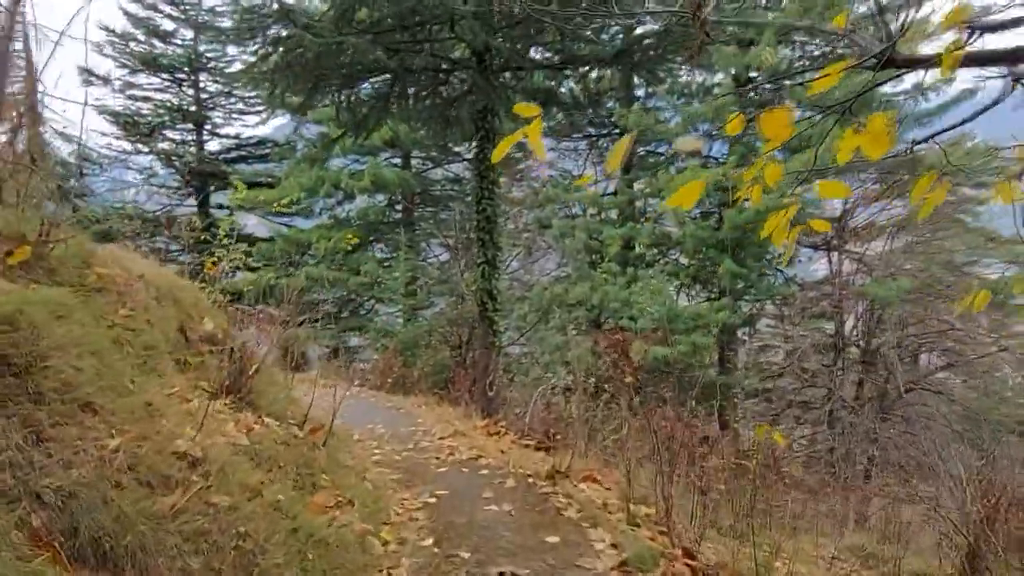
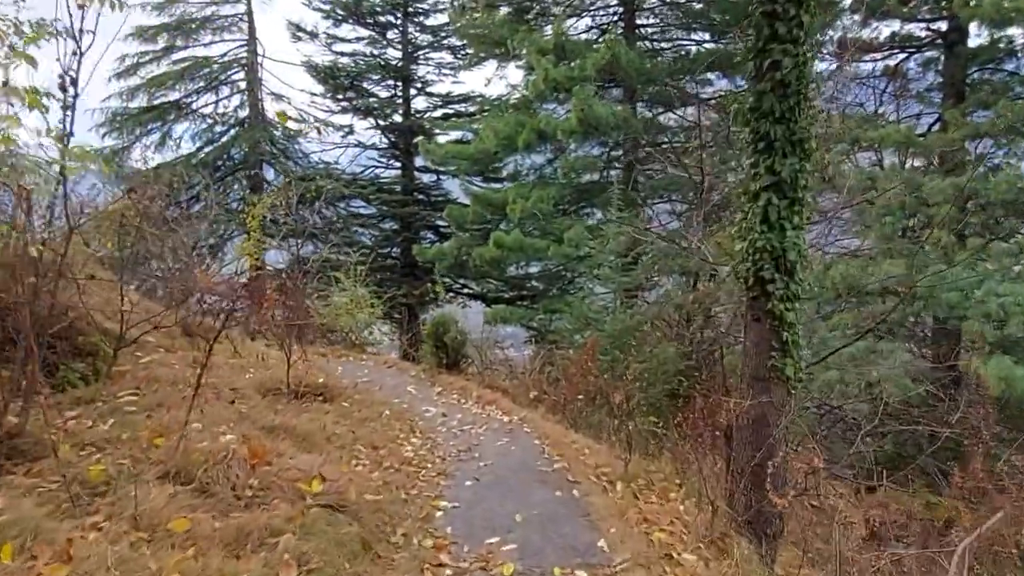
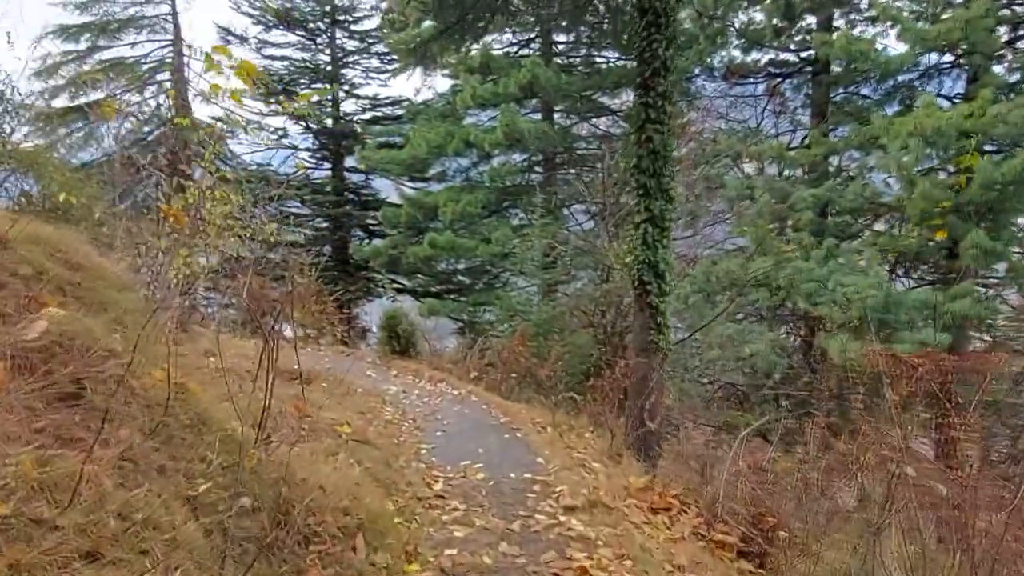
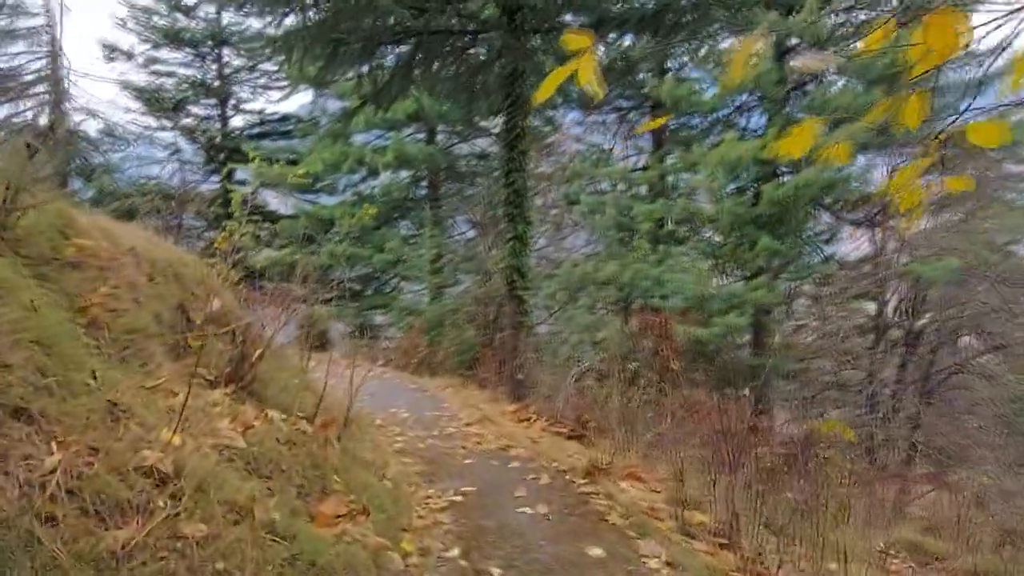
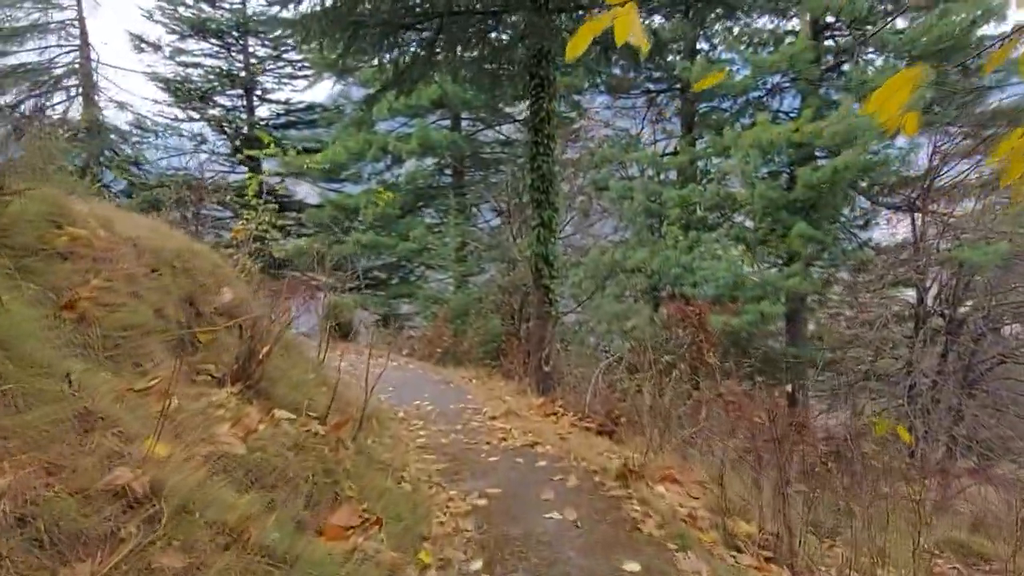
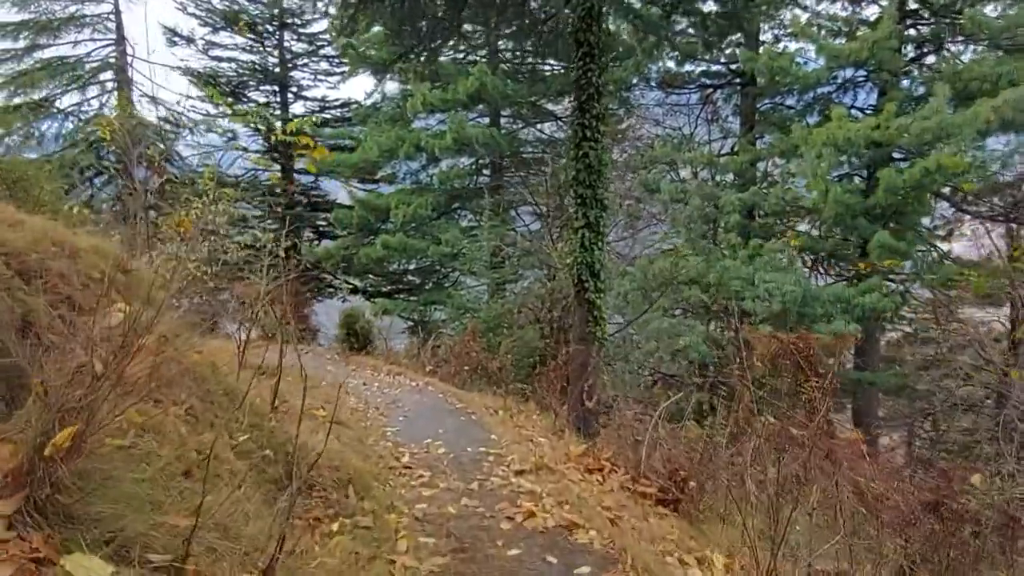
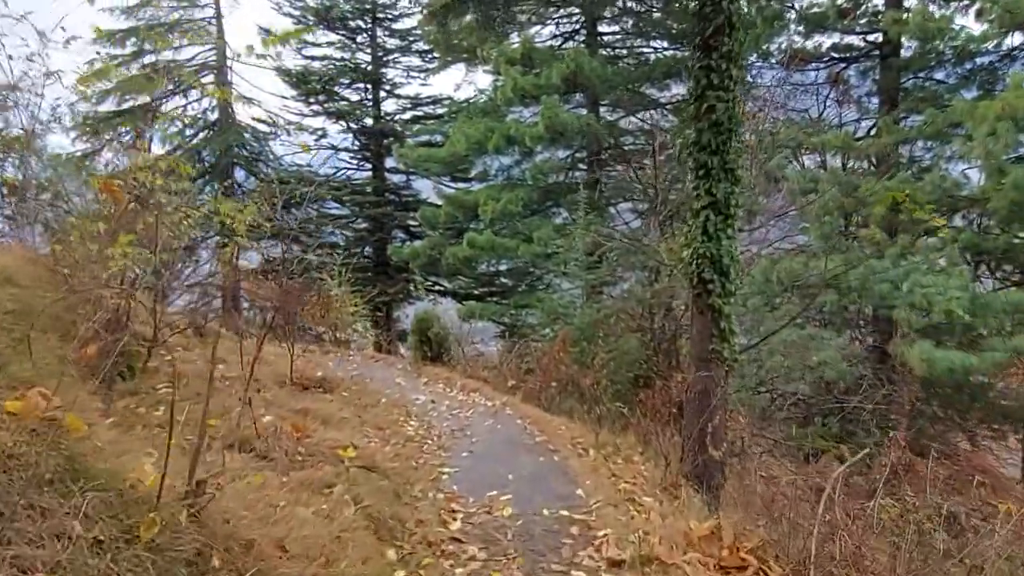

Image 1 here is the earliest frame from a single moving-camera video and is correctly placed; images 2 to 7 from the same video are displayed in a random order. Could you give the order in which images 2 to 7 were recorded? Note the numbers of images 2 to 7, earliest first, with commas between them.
4, 5, 6, 3, 7, 2
